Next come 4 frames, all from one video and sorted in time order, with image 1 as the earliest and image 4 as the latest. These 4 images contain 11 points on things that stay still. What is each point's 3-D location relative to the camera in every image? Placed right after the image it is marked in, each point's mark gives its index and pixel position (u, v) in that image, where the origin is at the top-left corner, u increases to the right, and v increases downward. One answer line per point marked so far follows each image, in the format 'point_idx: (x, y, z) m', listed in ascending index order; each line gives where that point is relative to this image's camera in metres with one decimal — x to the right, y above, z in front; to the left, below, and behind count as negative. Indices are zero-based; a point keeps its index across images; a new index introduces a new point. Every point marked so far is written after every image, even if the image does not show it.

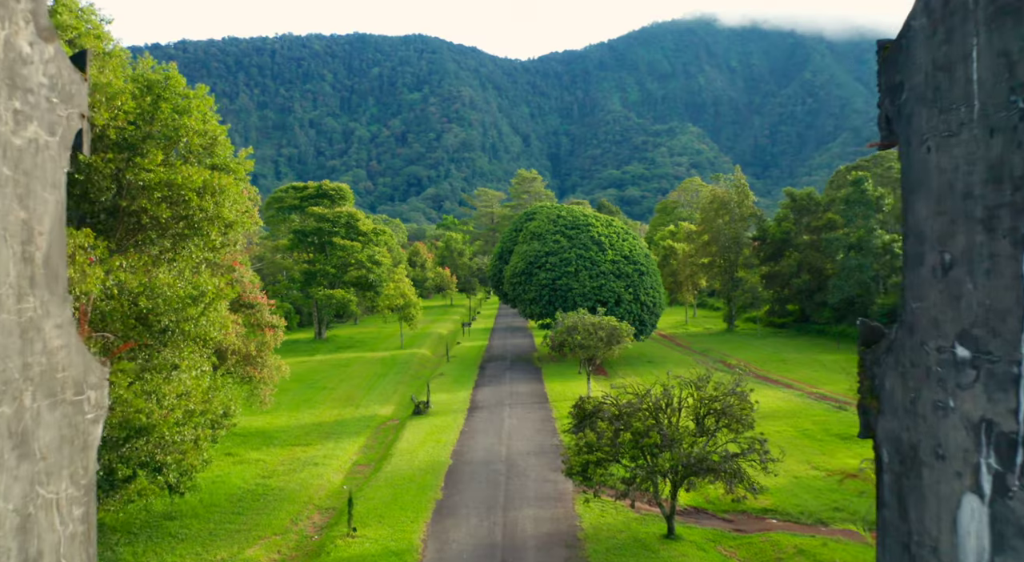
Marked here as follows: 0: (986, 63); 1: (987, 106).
0: (+1.8, +0.8, +3.0) m
1: (+1.8, +0.7, +3.0) m
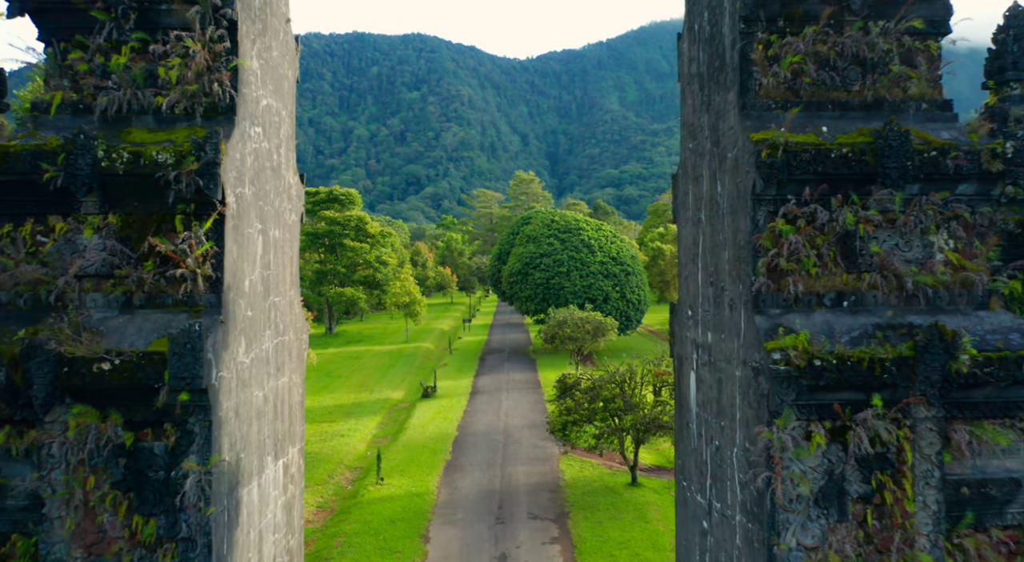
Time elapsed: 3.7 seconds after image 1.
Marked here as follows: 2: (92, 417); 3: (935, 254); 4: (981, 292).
0: (+1.7, +0.8, +7.5) m
1: (+1.7, +0.6, +7.5) m
2: (-3.1, -1.0, +6.0) m
3: (+3.2, +0.2, +6.1) m
4: (+3.6, -0.1, +6.1) m
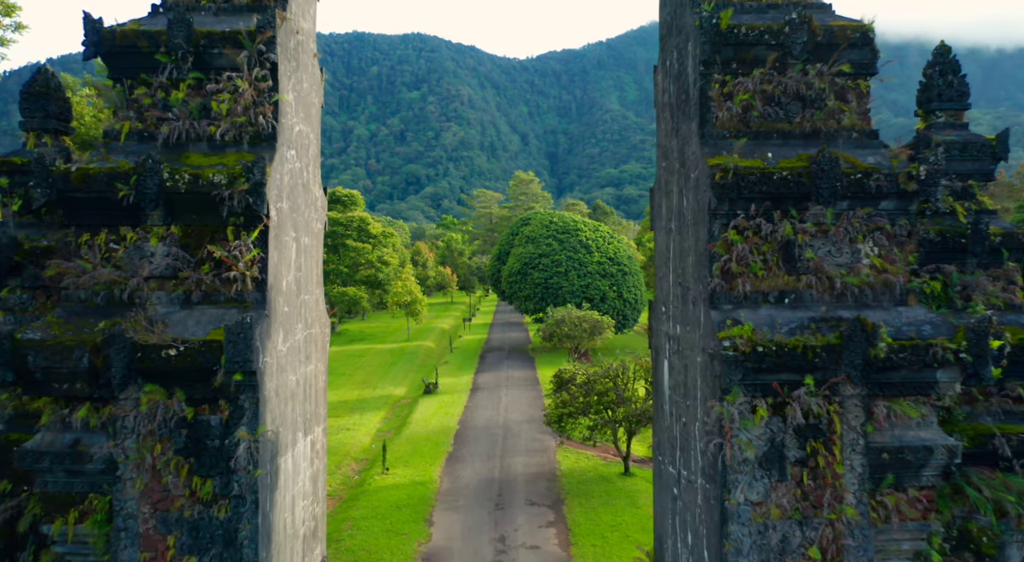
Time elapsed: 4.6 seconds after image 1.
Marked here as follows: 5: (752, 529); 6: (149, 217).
0: (+1.7, +0.8, +8.8) m
1: (+1.7, +0.6, +8.8) m
2: (-3.2, -1.0, +7.2) m
3: (+3.2, +0.2, +7.3) m
4: (+3.6, -0.1, +7.3) m
5: (+2.1, -2.2, +7.0) m
6: (-3.4, +0.6, +7.5) m
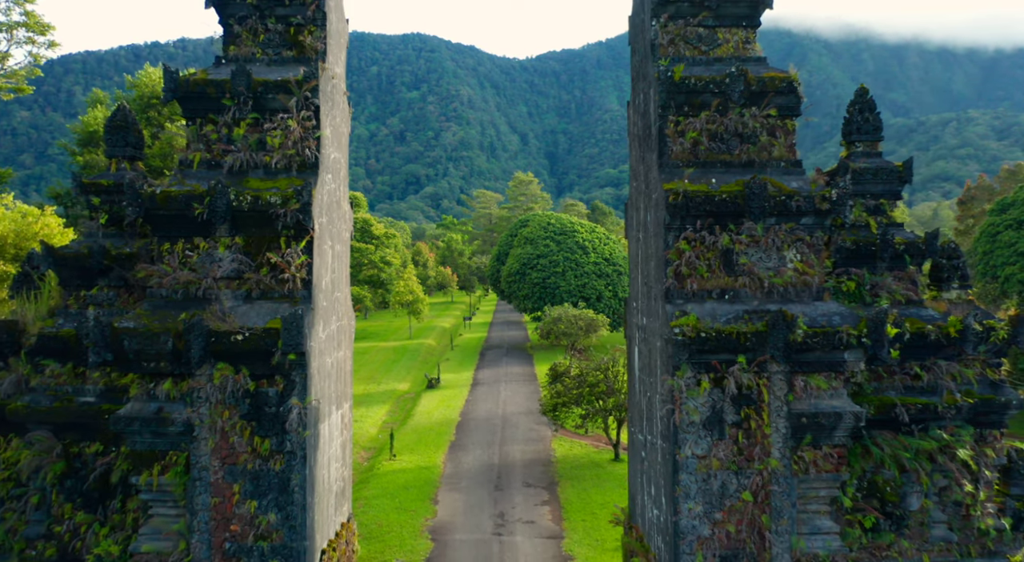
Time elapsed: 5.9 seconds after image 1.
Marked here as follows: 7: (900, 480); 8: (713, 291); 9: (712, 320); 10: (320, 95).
0: (+1.6, +0.8, +10.6) m
1: (+1.6, +0.6, +10.6) m
2: (-3.2, -1.0, +9.0) m
3: (+3.2, +0.2, +9.1) m
4: (+3.5, -0.1, +9.2) m
5: (+2.1, -2.2, +8.8) m
6: (-3.5, +0.6, +9.4) m
7: (+4.5, -2.3, +9.2) m
8: (+2.3, -0.1, +9.1) m
9: (+2.2, -0.4, +8.9) m
10: (-2.3, +2.2, +9.6) m
